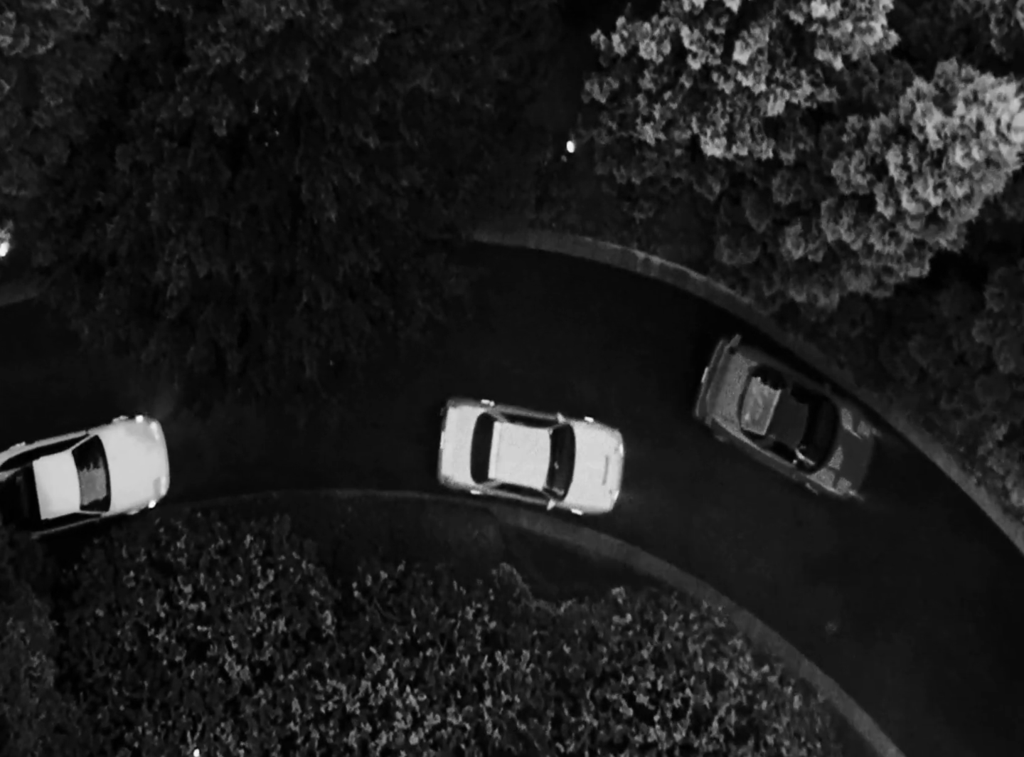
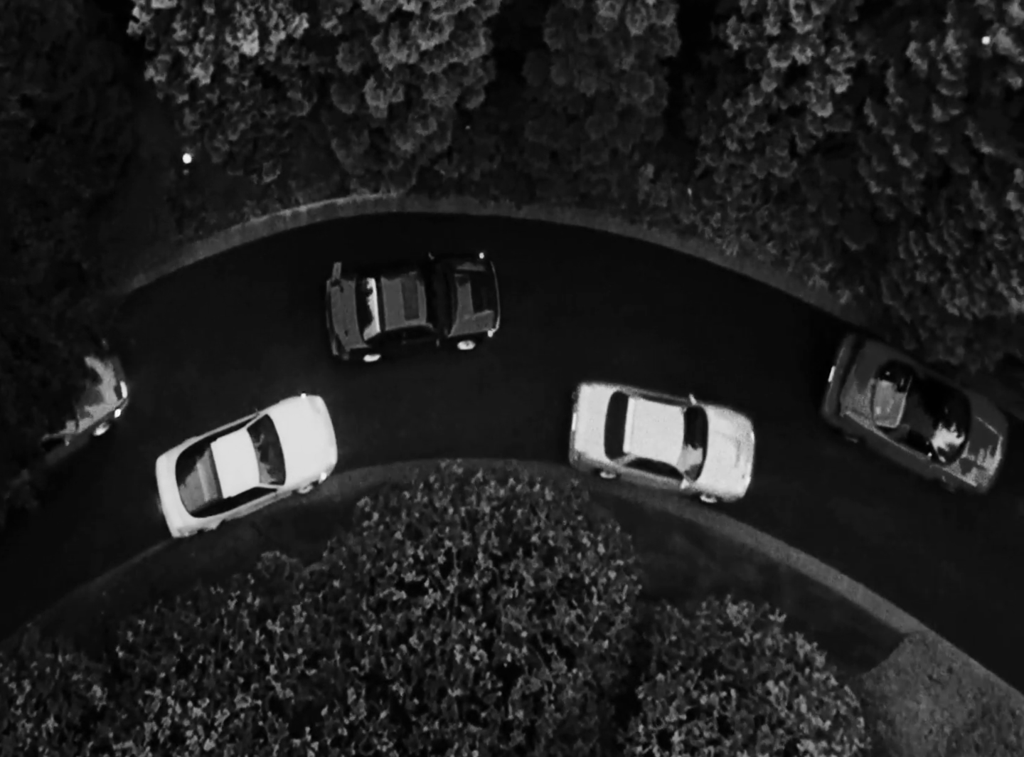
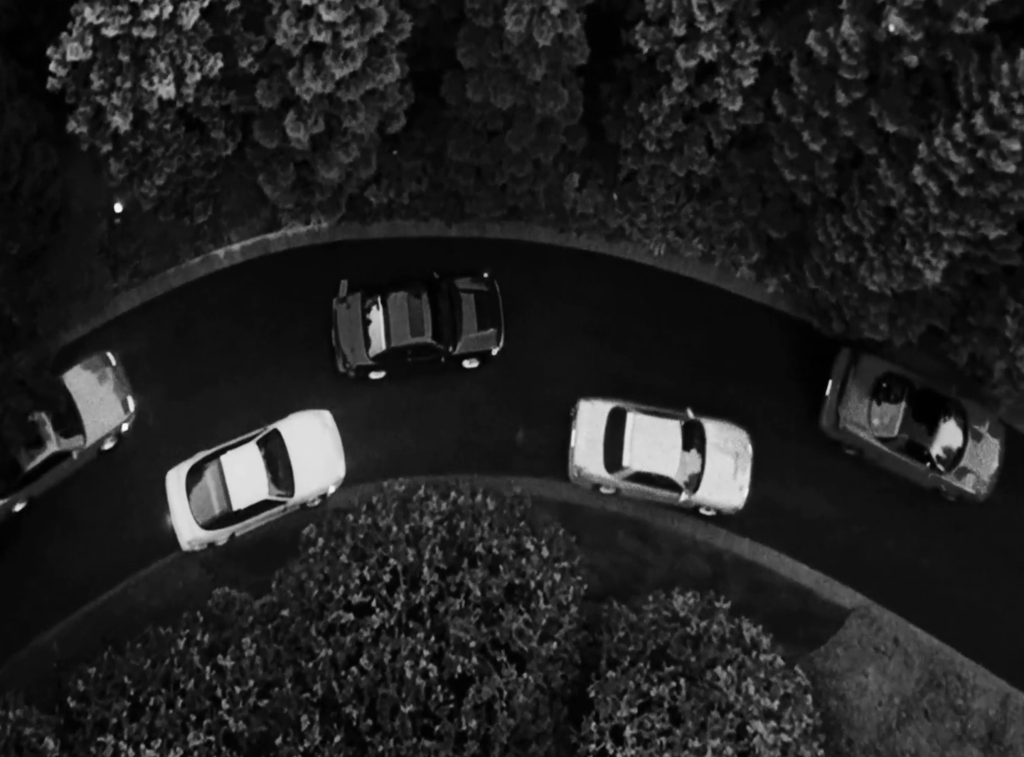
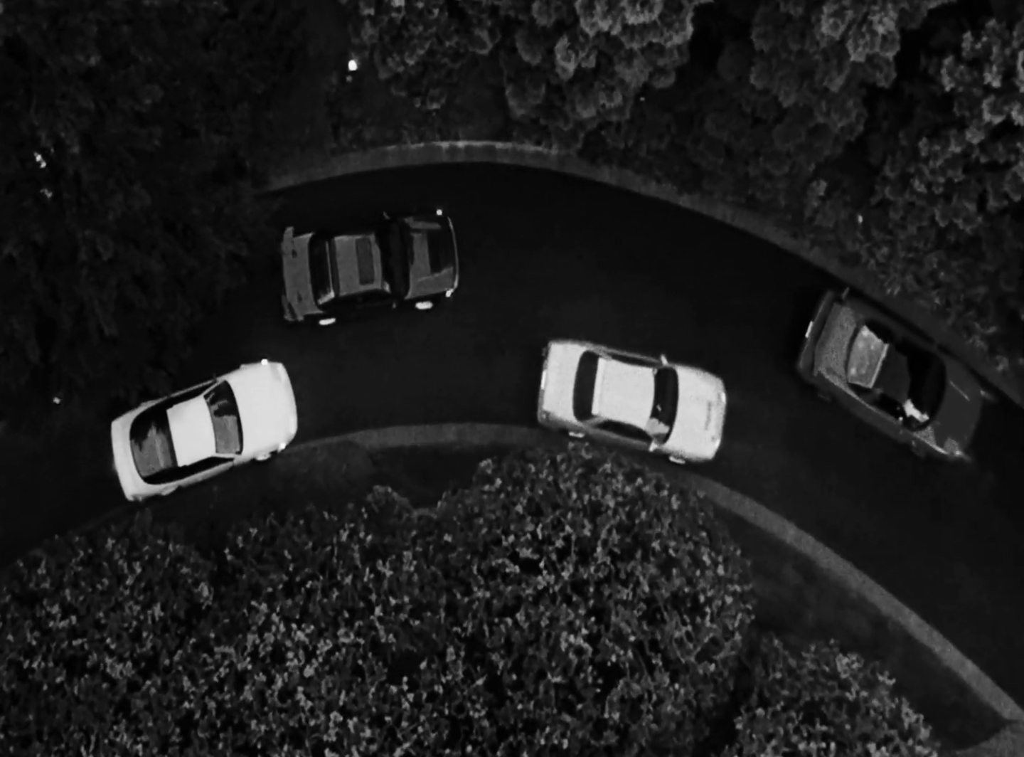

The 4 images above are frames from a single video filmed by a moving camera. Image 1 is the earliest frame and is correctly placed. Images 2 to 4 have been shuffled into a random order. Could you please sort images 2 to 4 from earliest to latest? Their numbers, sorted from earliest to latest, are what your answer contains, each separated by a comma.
4, 2, 3
